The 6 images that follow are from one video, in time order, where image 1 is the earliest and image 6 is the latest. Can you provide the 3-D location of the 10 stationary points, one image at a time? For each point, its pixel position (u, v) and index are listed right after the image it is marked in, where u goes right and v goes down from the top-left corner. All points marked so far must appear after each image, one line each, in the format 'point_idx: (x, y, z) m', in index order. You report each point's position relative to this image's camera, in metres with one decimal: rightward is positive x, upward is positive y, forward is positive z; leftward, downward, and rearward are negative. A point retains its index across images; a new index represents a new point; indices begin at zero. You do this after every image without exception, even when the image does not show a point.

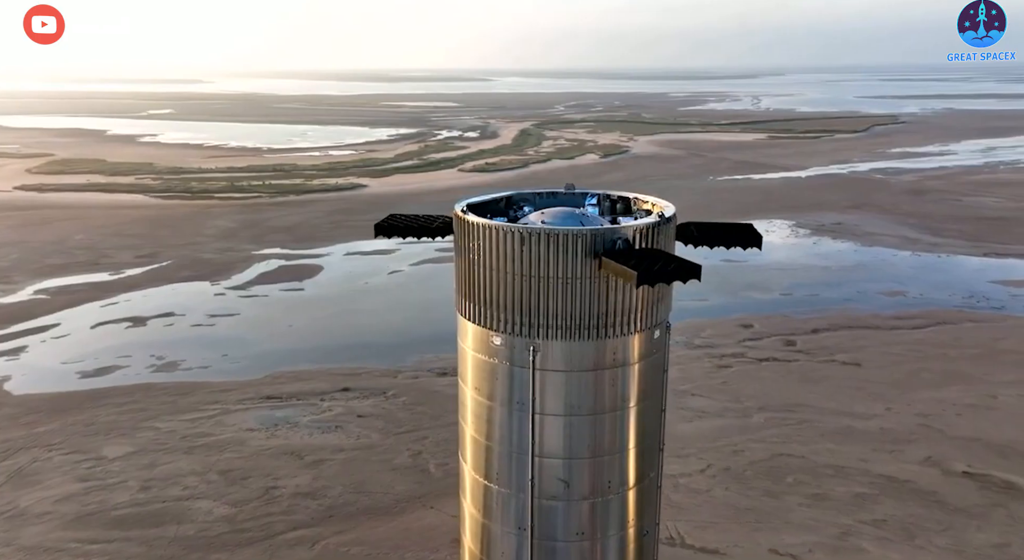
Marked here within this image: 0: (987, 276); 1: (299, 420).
0: (+10.7, 0.0, +18.7) m
1: (-3.6, -2.3, +14.1) m
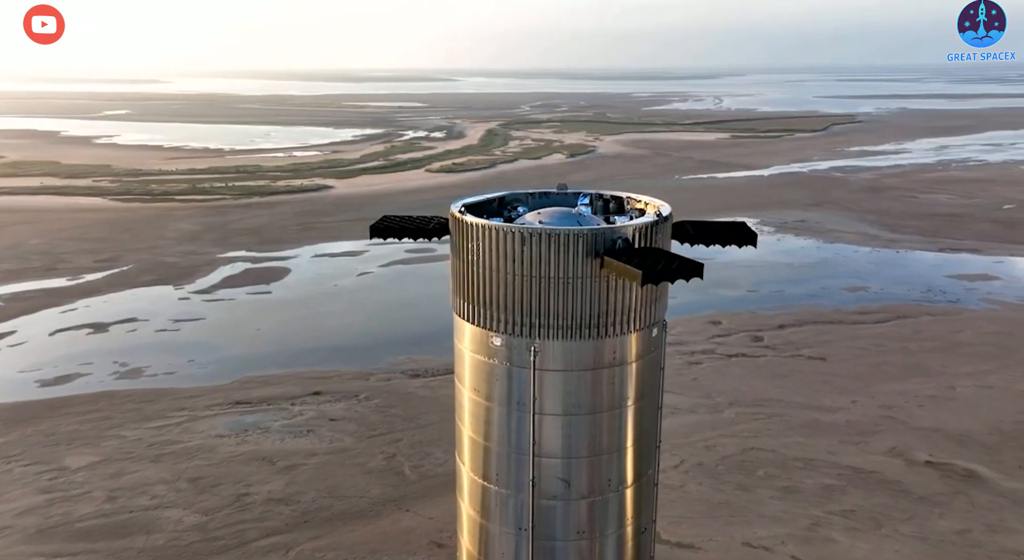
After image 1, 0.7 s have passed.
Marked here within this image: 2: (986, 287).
0: (+10.0, +0.2, +19.3) m
1: (-4.0, -2.4, +14.0) m
2: (+10.4, -0.2, +18.1) m
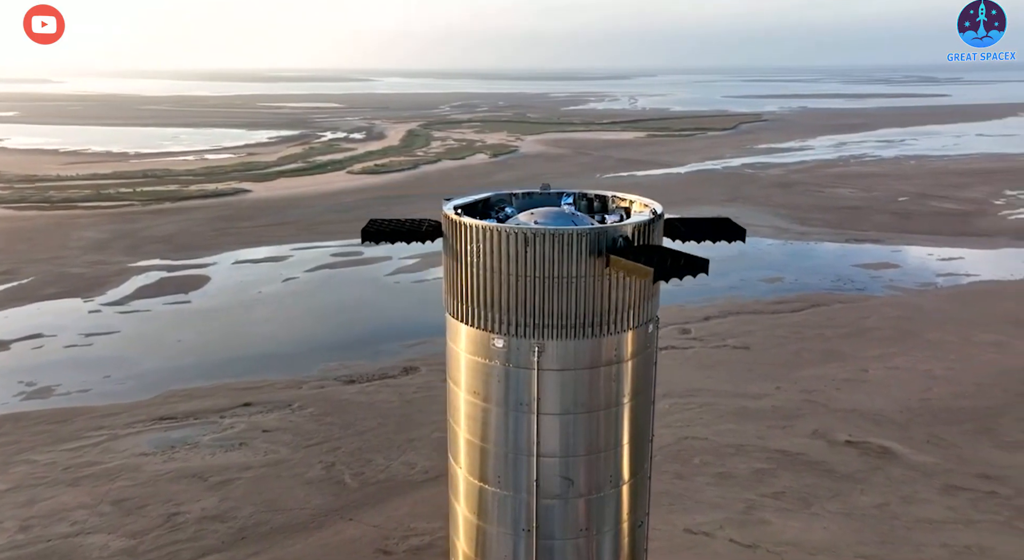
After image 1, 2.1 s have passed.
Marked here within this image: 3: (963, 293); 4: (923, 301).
0: (+8.1, +0.5, +20.6) m
1: (-5.0, -2.5, +13.5) m
2: (+8.7, +0.1, +19.4) m
3: (+9.8, -0.3, +18.0) m
4: (+8.7, -0.5, +17.7) m
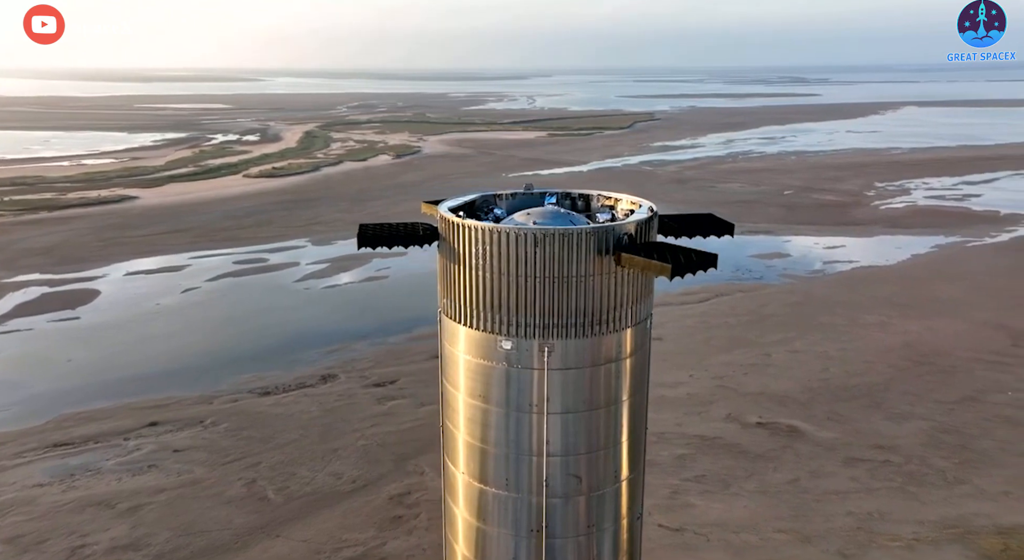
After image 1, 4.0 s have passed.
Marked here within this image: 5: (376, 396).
0: (+5.6, +0.7, +21.7) m
1: (-6.1, -2.8, +12.7) m
2: (+6.3, +0.4, +20.6) m
3: (+7.7, 0.0, +19.5) m
4: (+6.7, -0.2, +19.0) m
5: (-2.3, -2.0, +14.3) m
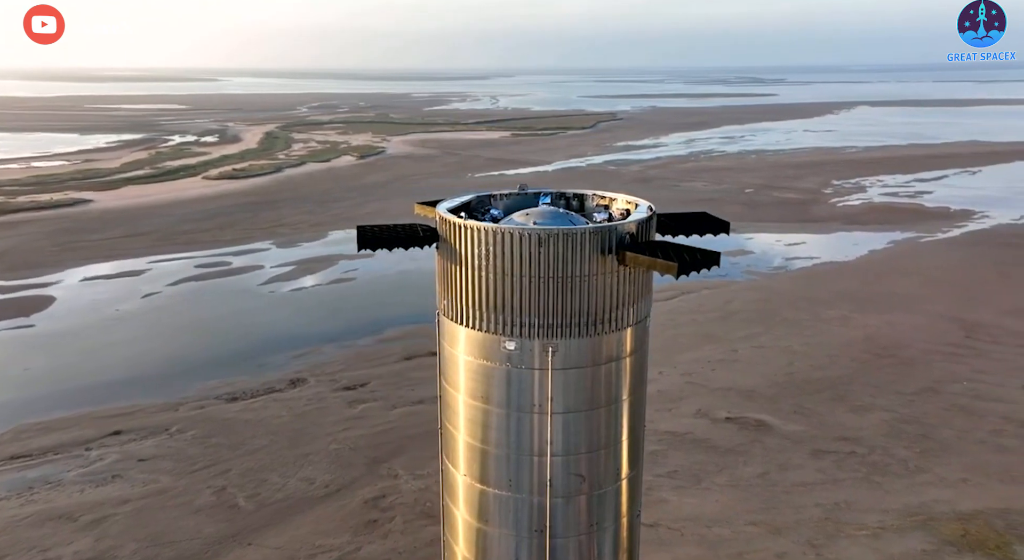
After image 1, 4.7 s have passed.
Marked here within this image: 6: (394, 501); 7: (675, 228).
0: (+4.6, +0.8, +22.0) m
1: (-6.5, -2.8, +12.3) m
2: (+5.4, +0.5, +21.0) m
3: (+6.8, +0.1, +19.9) m
4: (+5.9, -0.1, +19.3) m
5: (-2.8, -2.0, +14.2) m
6: (-1.6, -3.1, +11.8) m
7: (+1.1, +0.3, +5.8) m
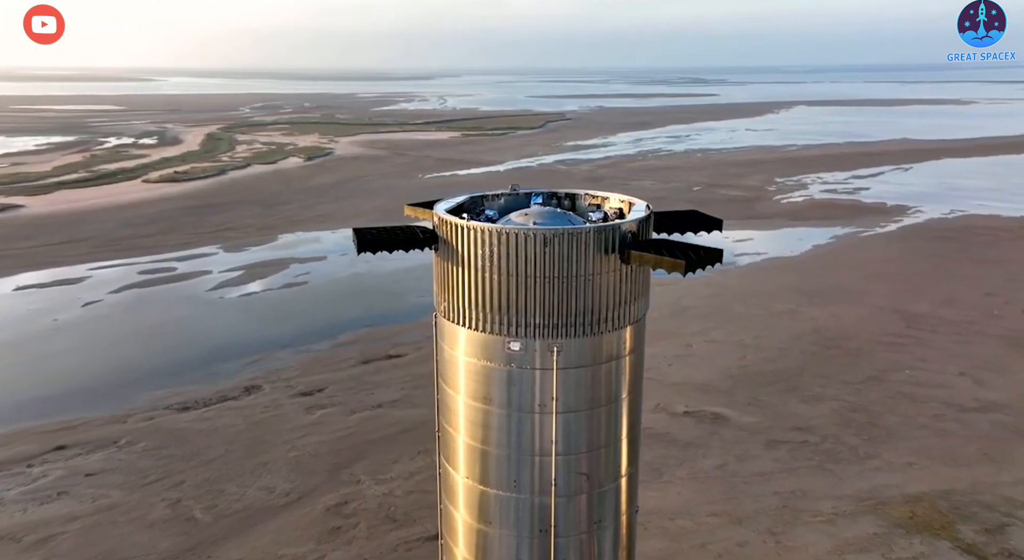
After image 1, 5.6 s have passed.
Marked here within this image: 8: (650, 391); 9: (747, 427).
0: (+3.2, +0.9, +22.2) m
1: (-7.0, -3.0, +11.7) m
2: (+4.1, +0.5, +21.3) m
3: (+5.6, +0.2, +20.3) m
4: (+4.7, 0.0, +19.7) m
5: (-3.4, -2.0, +13.9) m
6: (-2.1, -3.1, +11.6) m
7: (+1.1, +0.4, +5.8) m
8: (+2.3, -1.9, +14.8) m
9: (+3.9, -2.4, +14.0) m
